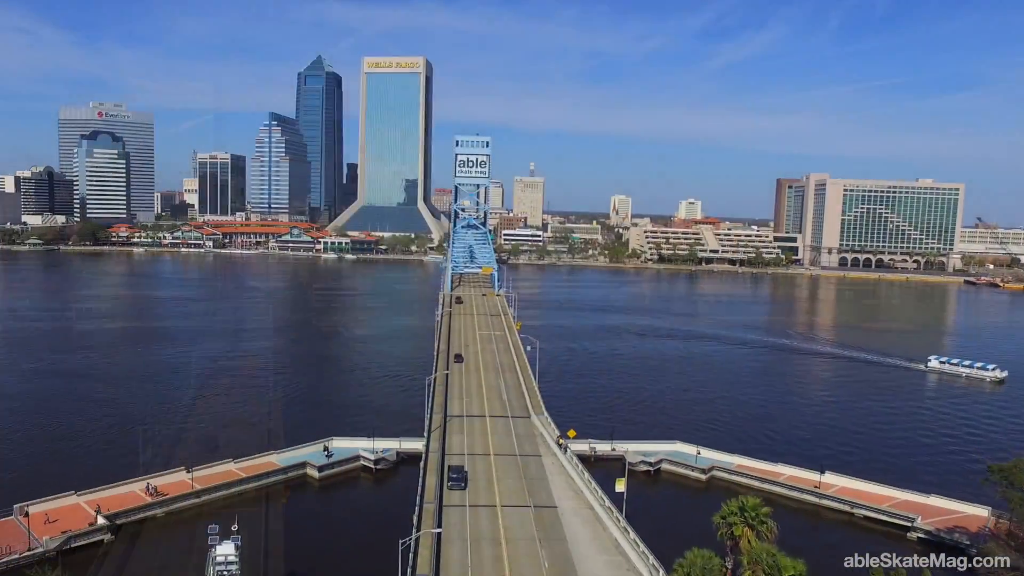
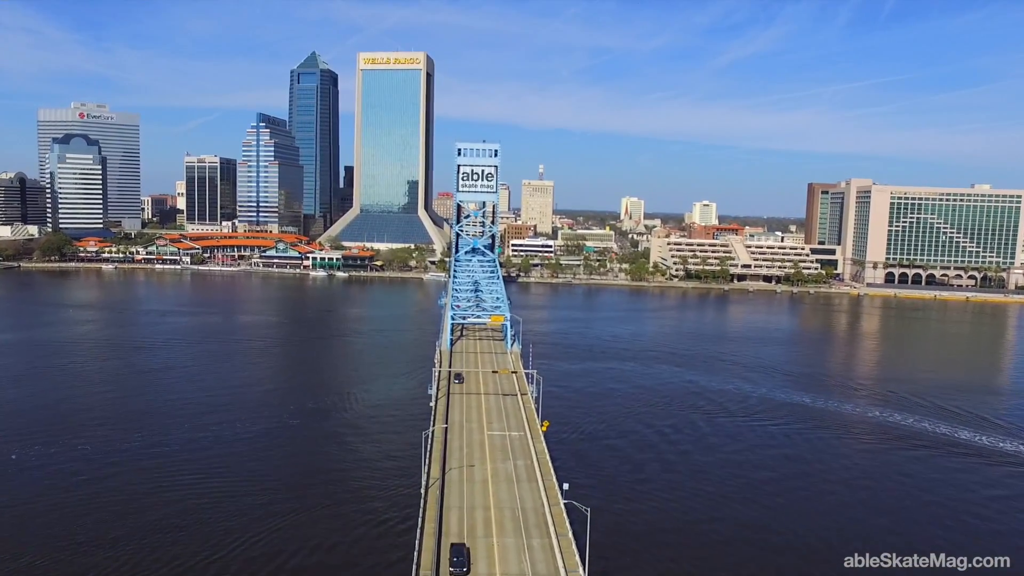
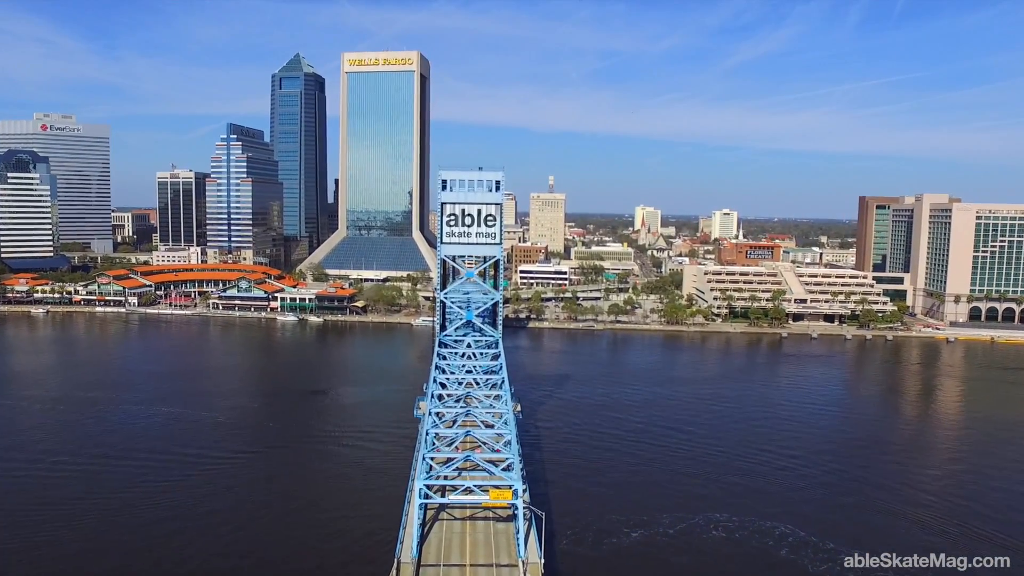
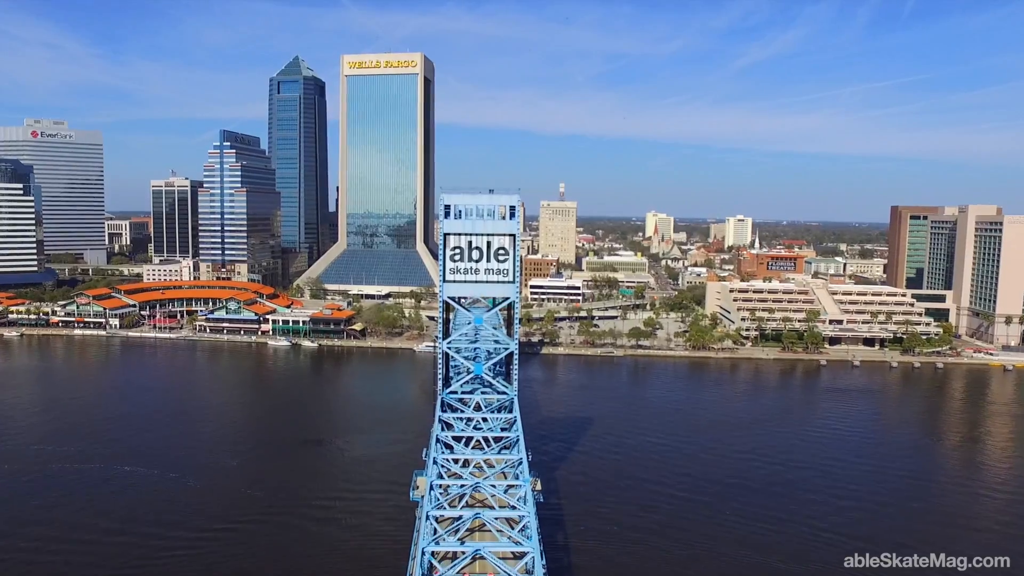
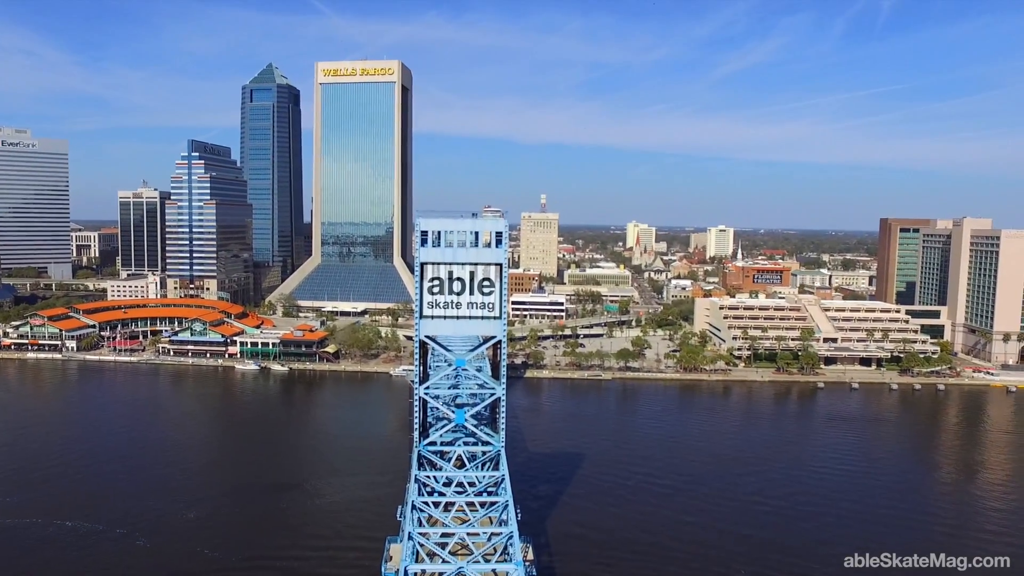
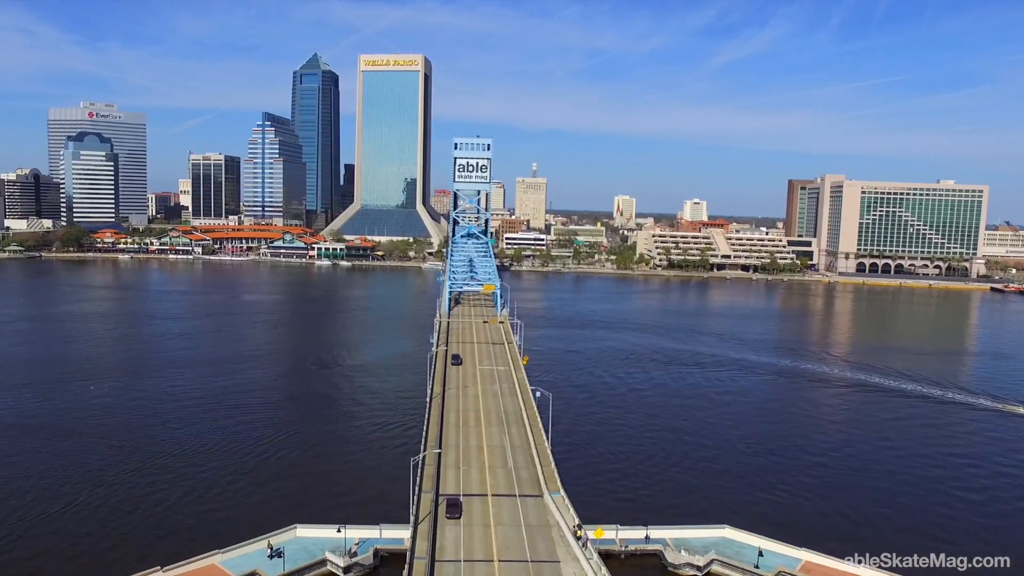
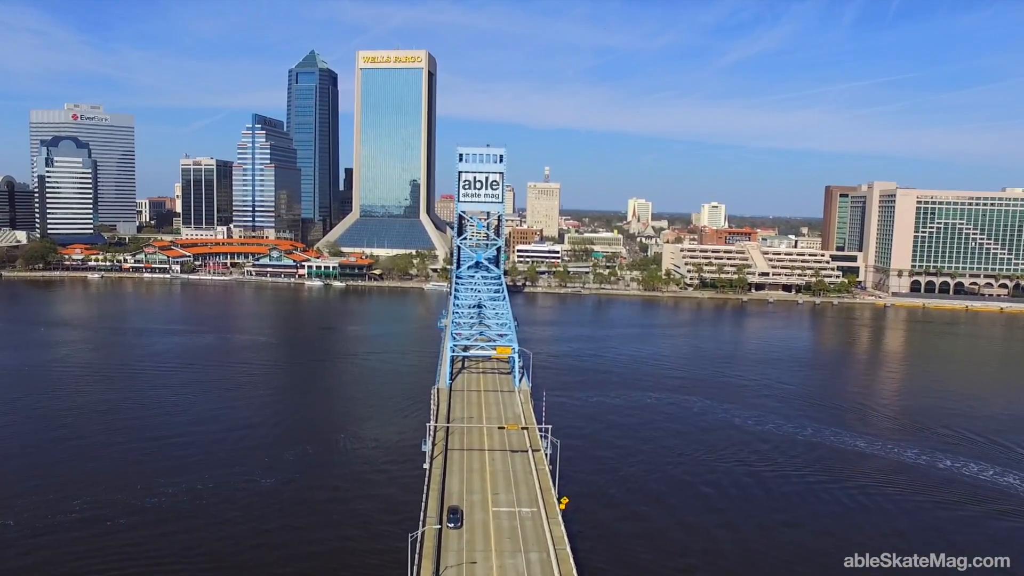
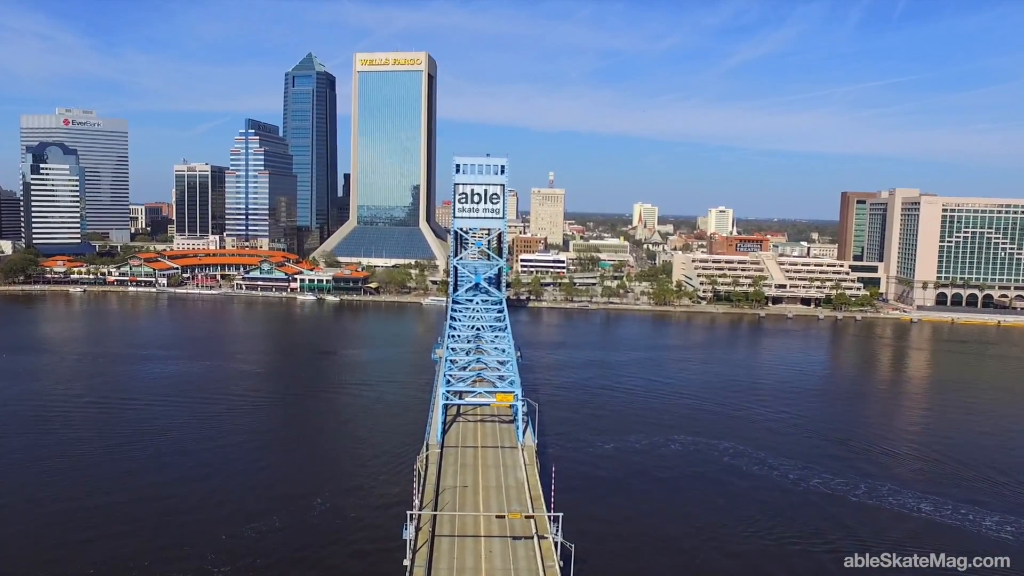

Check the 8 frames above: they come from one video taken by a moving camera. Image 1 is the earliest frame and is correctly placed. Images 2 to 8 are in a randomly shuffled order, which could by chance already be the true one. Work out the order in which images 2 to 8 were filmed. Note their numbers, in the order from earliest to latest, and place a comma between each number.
6, 2, 7, 8, 3, 4, 5
